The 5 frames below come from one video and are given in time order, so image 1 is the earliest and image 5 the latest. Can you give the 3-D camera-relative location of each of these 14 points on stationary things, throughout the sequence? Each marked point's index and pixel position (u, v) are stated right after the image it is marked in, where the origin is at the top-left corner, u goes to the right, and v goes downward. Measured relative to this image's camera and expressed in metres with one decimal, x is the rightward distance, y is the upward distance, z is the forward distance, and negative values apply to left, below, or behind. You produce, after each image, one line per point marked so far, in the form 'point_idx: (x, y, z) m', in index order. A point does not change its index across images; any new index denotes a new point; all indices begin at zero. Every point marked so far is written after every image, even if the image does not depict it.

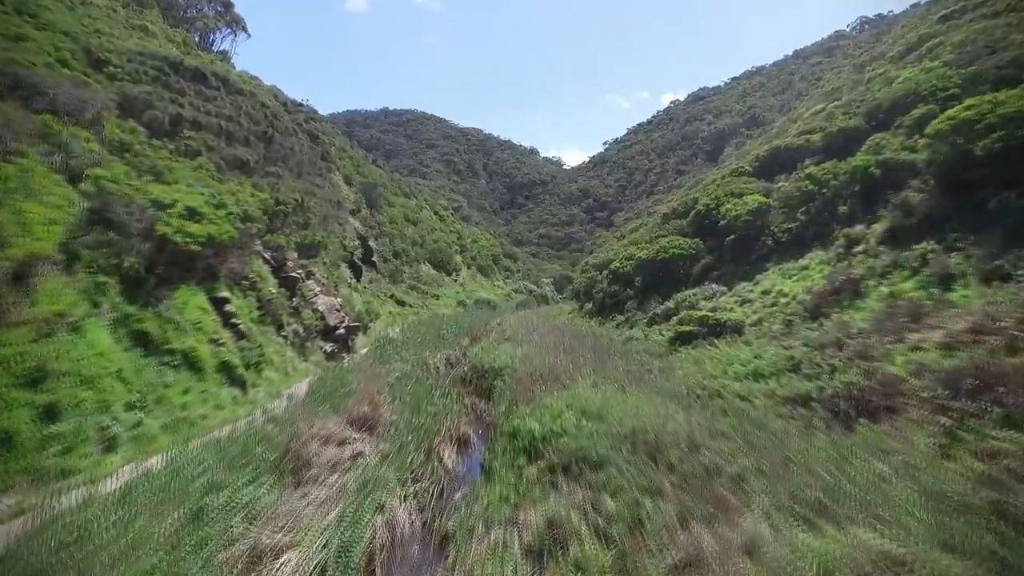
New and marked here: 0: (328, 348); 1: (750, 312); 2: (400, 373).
0: (-4.8, -1.6, +19.6) m
1: (+5.9, -0.6, +18.9) m
2: (-2.4, -1.9, +16.5) m
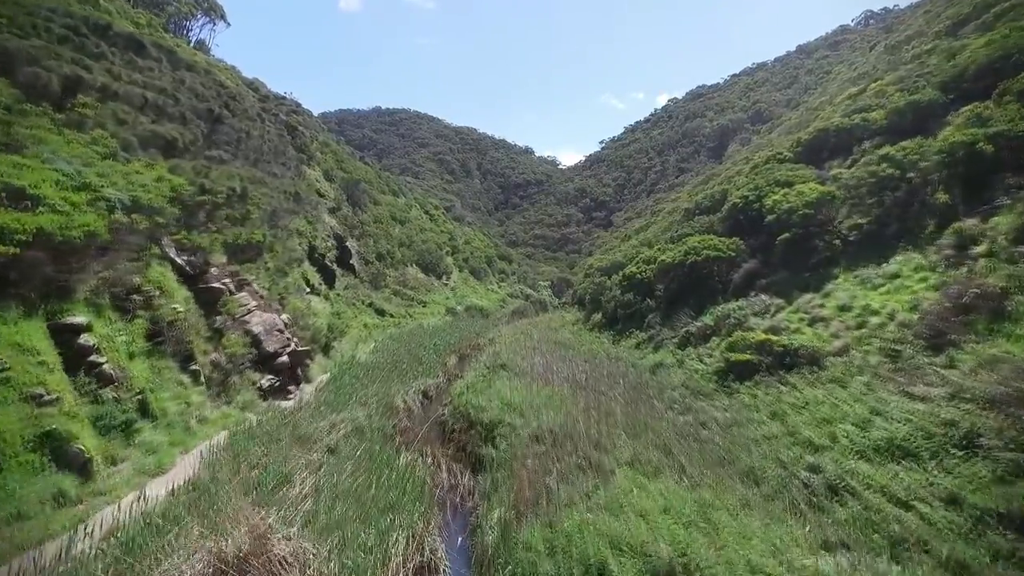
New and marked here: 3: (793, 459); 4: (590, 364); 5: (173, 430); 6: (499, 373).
0: (-4.9, -1.9, +14.8) m
1: (+5.8, -0.9, +14.1) m
2: (-2.5, -2.2, +11.7) m
3: (+3.3, -2.0, +8.8) m
4: (+1.9, -1.9, +18.0) m
5: (-4.8, -2.0, +10.7) m
6: (-0.3, -1.9, +16.8) m
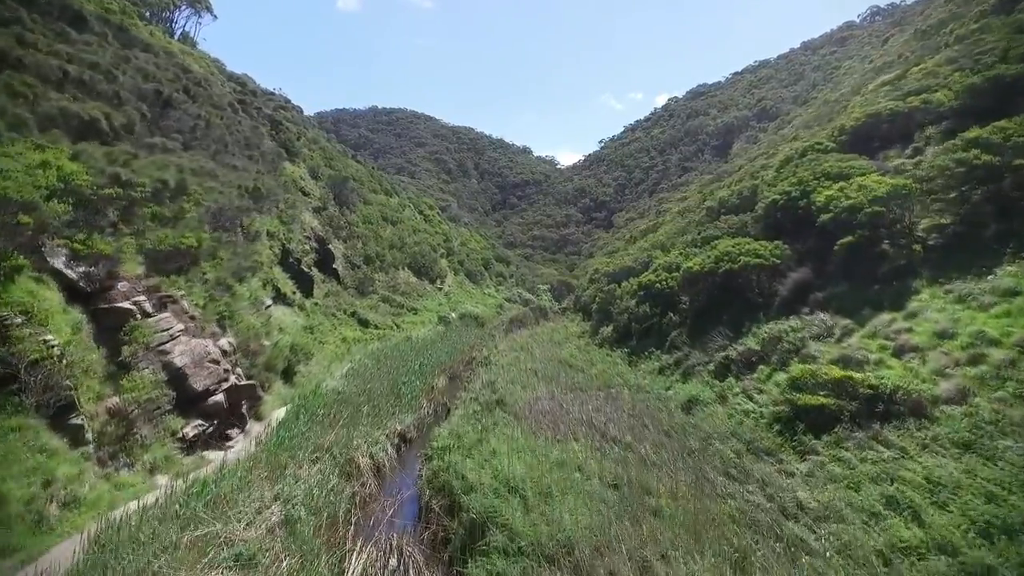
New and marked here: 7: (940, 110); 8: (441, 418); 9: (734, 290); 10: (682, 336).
0: (-4.9, -2.2, +11.3) m
1: (+5.8, -1.2, +10.7) m
2: (-2.5, -2.5, +8.2) m
3: (+3.3, -2.3, +5.3) m
4: (+1.9, -2.2, +14.5) m
5: (-4.8, -2.3, +7.2) m
6: (-0.3, -2.2, +13.3) m
7: (+10.5, +4.4, +18.6) m
8: (-1.6, -3.0, +16.7) m
9: (+5.3, -0.1, +17.9) m
10: (+4.1, -1.2, +18.5) m
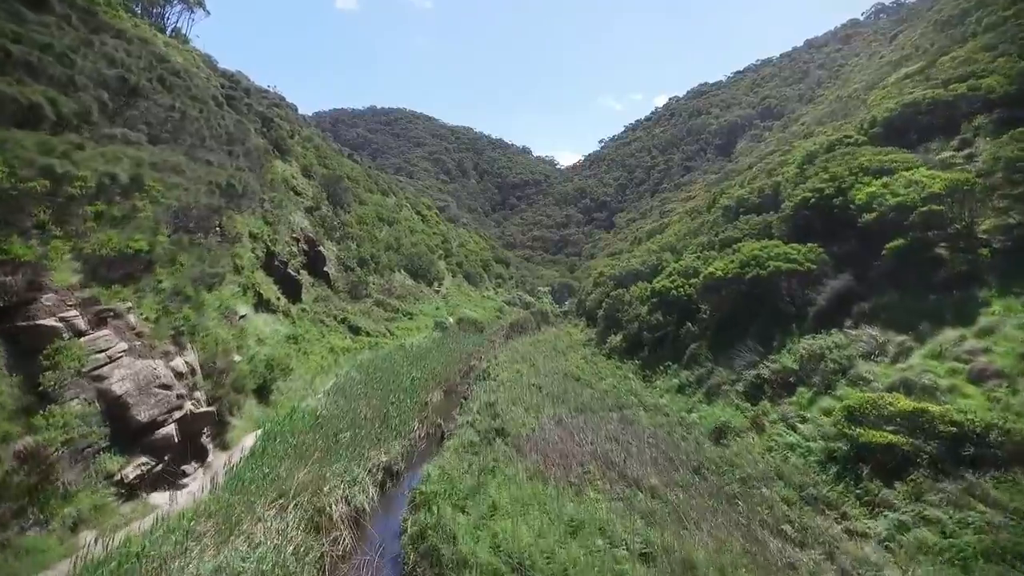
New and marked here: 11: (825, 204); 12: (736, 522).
0: (-4.8, -2.4, +9.3) m
1: (+5.9, -1.3, +8.8) m
2: (-2.4, -2.7, +6.3) m
3: (+3.3, -2.4, +3.4) m
4: (+1.9, -2.4, +12.6) m
5: (-4.7, -2.5, +5.3) m
6: (-0.3, -2.4, +11.4) m
7: (+10.5, +4.2, +16.8) m
8: (-1.5, -3.2, +14.8) m
9: (+5.3, -0.2, +16.0) m
10: (+4.2, -1.3, +16.6) m
11: (+6.9, +1.9, +16.9) m
12: (+2.4, -2.5, +8.3) m
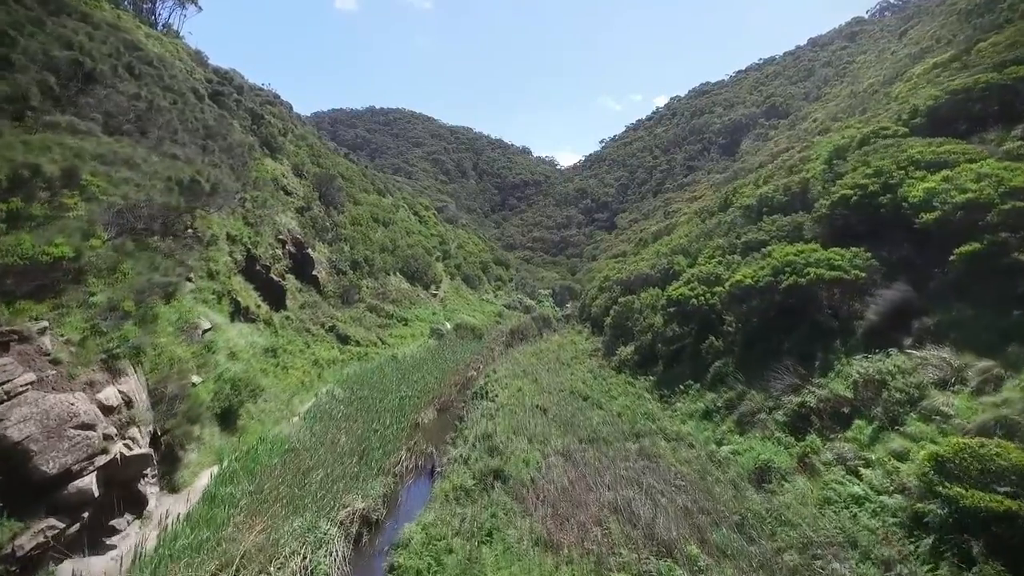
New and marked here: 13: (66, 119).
0: (-4.8, -2.6, +7.3) m
1: (+5.9, -1.5, +6.7) m
2: (-2.4, -2.8, +4.3) m
3: (+3.4, -2.6, +1.4) m
4: (+1.9, -2.6, +10.5) m
5: (-4.7, -2.7, +3.2) m
6: (-0.3, -2.6, +9.3) m
7: (+10.6, +4.0, +14.7) m
8: (-1.5, -3.4, +12.8) m
9: (+5.3, -0.4, +14.0) m
10: (+4.2, -1.5, +14.5) m
11: (+7.0, +1.7, +14.8) m
12: (+2.5, -2.7, +6.2) m
13: (-8.4, +3.2, +14.1) m
